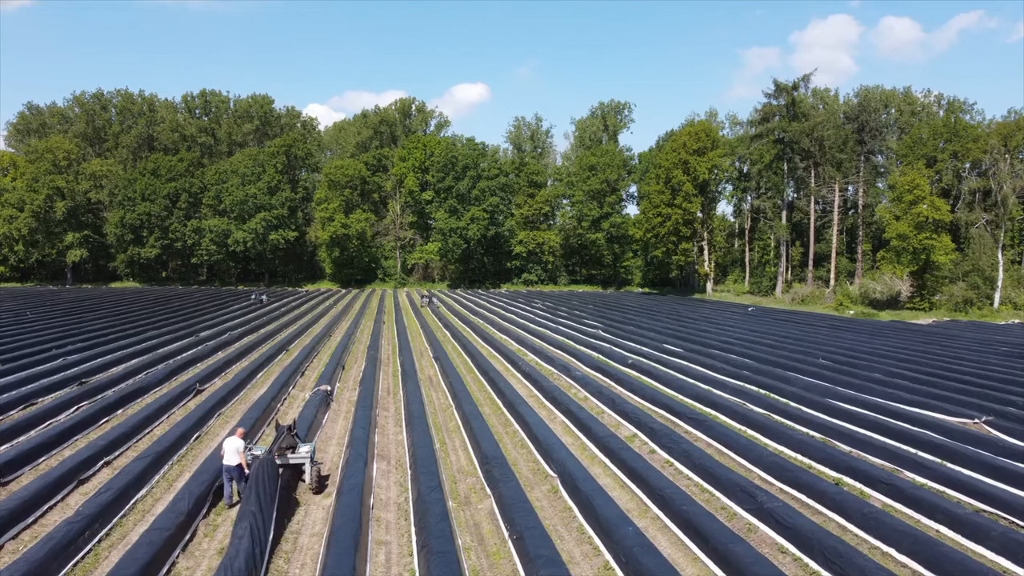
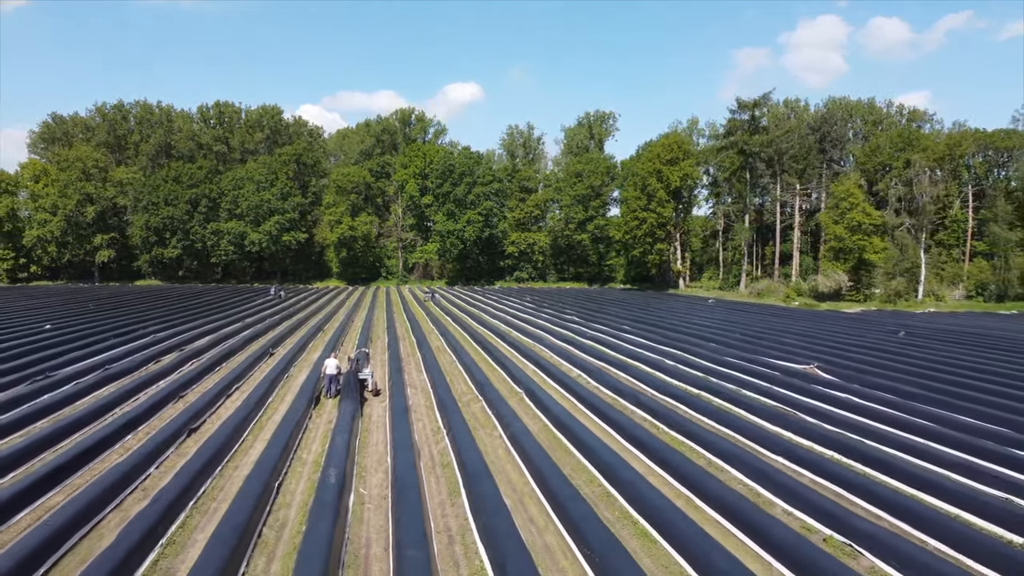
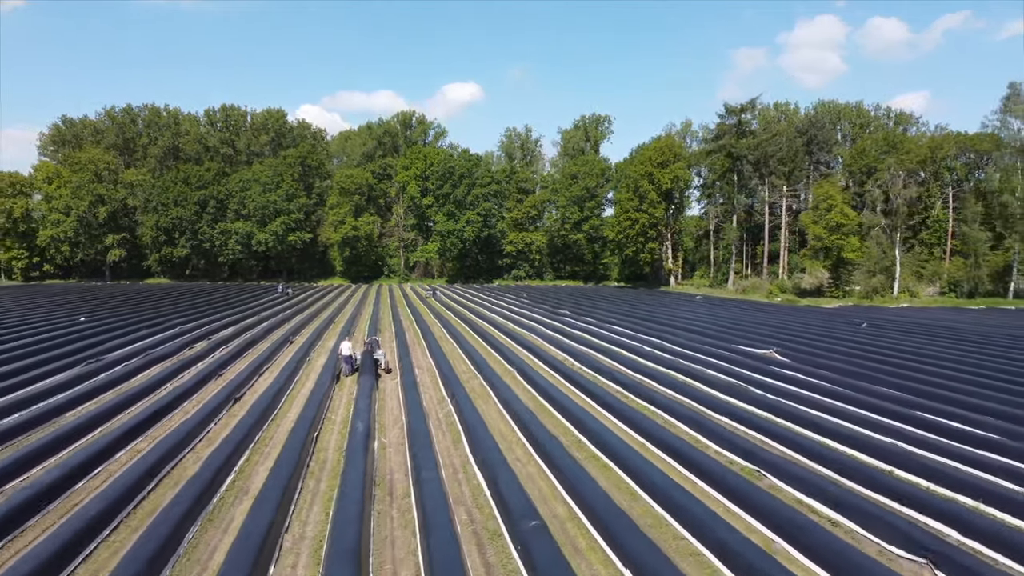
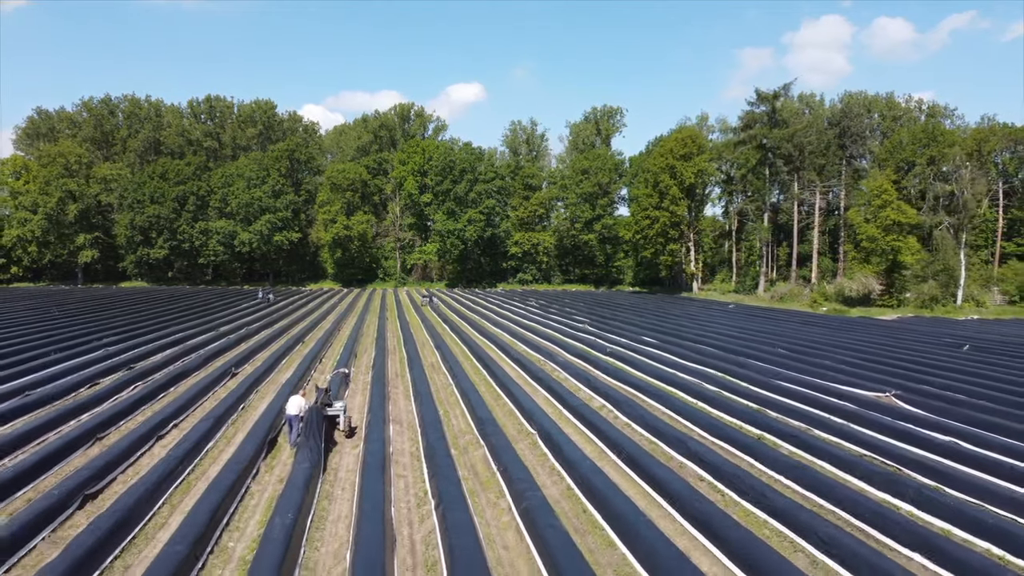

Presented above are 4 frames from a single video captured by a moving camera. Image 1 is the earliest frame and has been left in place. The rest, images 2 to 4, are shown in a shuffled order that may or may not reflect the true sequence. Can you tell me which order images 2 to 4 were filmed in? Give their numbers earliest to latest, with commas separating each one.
4, 2, 3
